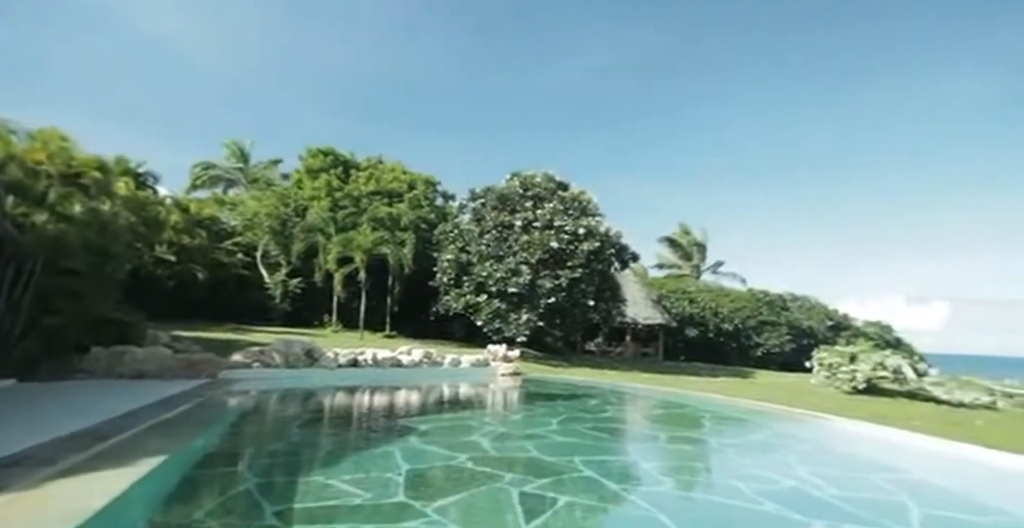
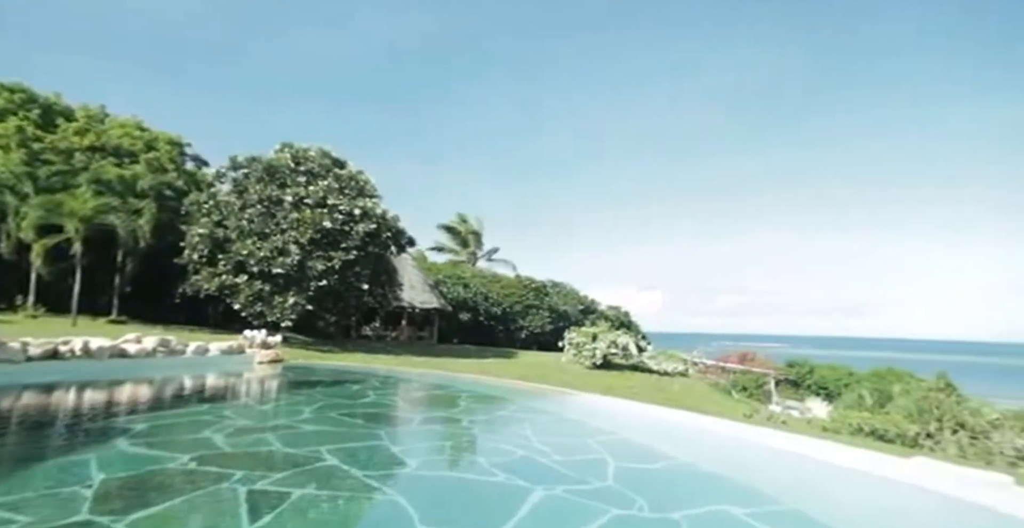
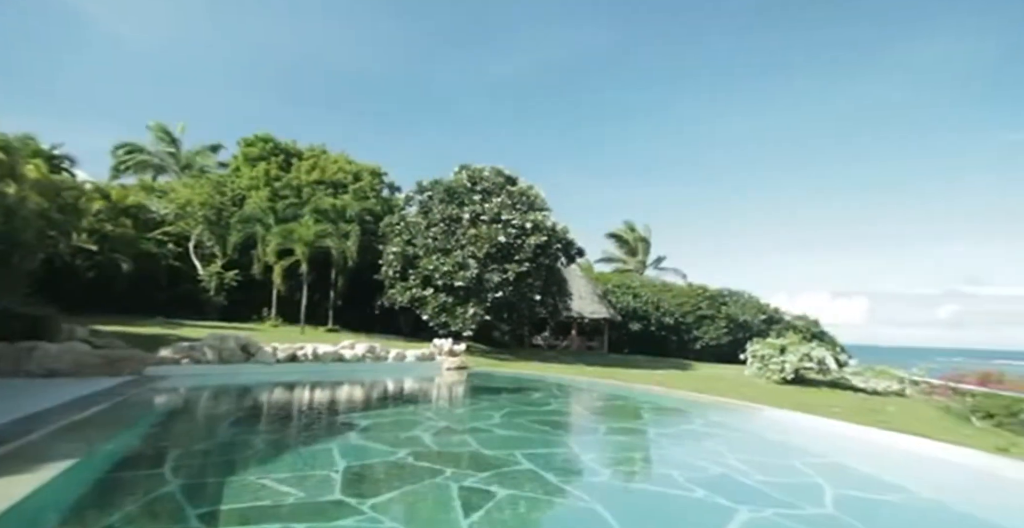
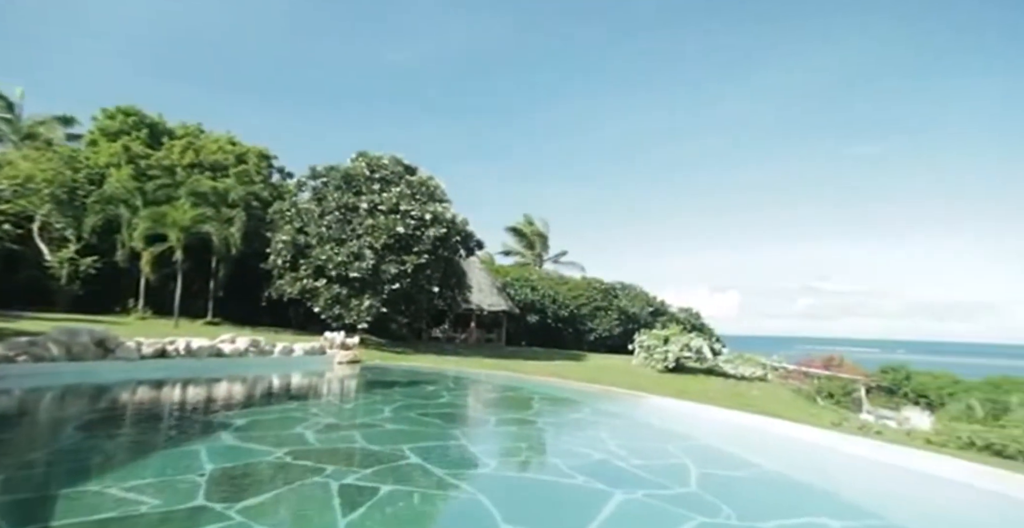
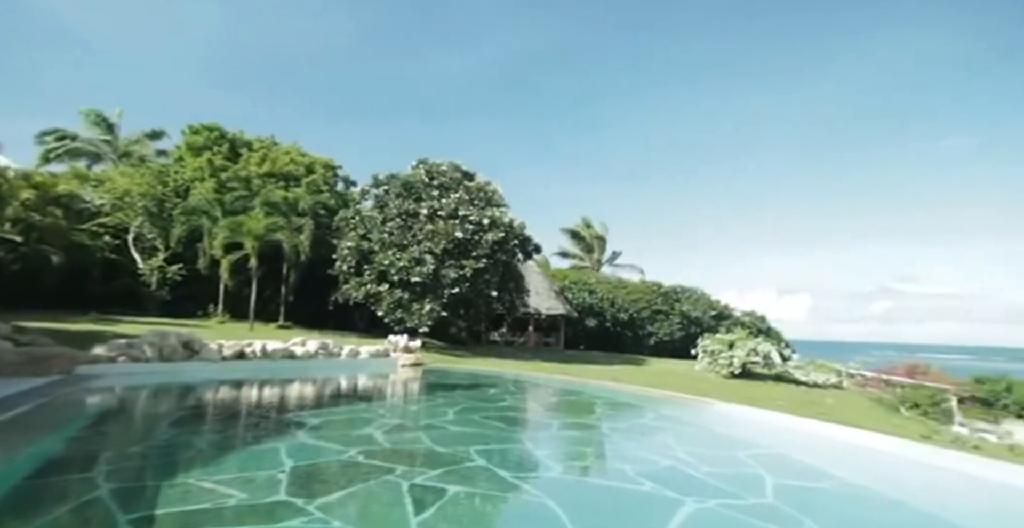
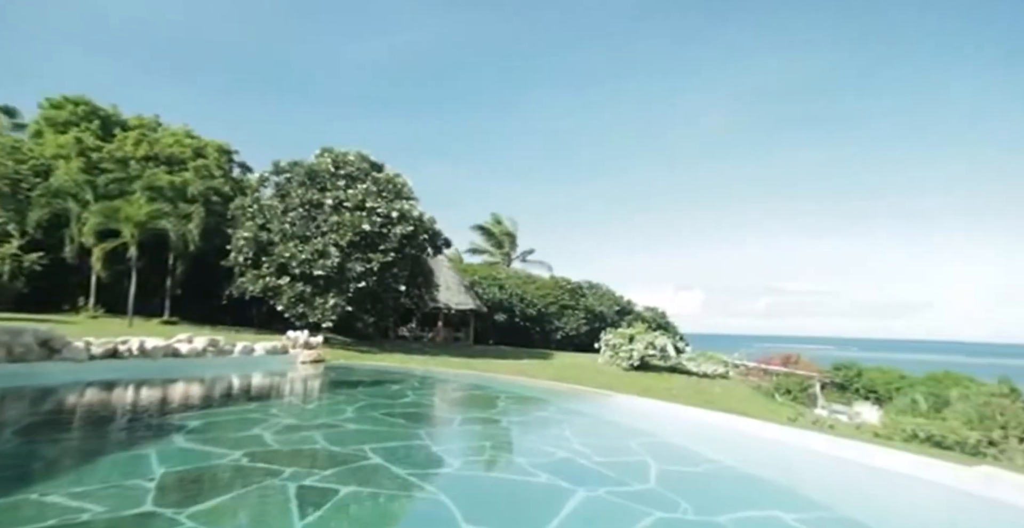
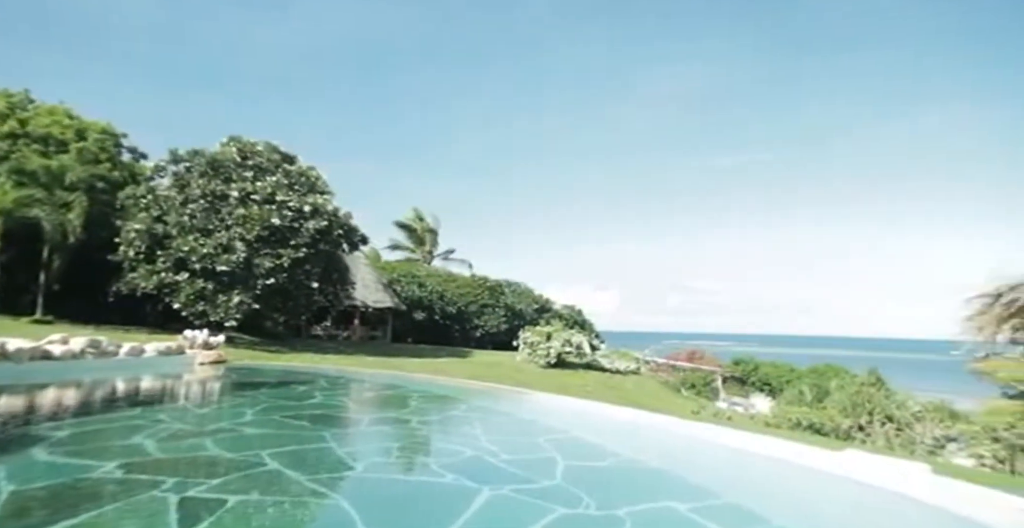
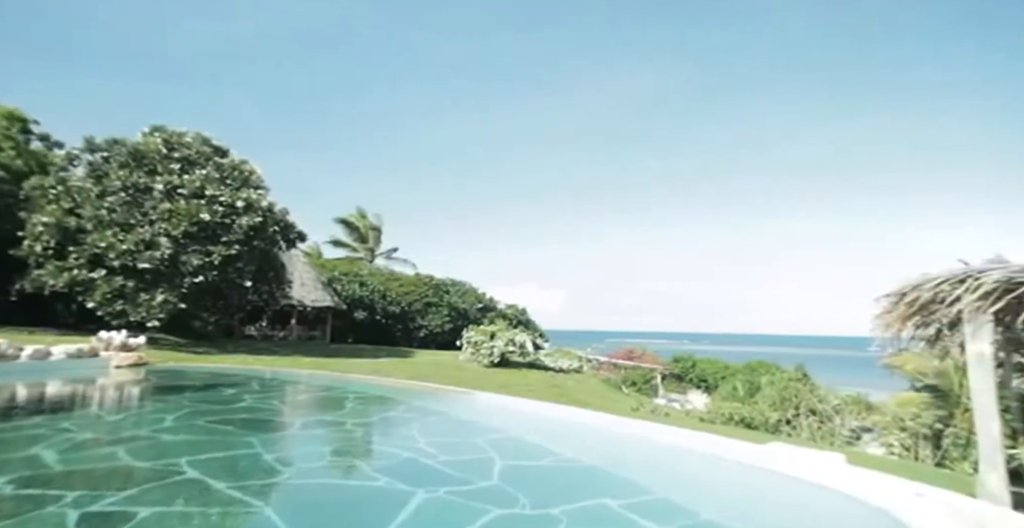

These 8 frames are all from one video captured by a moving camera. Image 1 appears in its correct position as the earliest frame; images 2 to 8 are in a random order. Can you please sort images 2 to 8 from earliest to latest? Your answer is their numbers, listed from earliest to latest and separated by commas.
3, 5, 4, 6, 2, 7, 8
